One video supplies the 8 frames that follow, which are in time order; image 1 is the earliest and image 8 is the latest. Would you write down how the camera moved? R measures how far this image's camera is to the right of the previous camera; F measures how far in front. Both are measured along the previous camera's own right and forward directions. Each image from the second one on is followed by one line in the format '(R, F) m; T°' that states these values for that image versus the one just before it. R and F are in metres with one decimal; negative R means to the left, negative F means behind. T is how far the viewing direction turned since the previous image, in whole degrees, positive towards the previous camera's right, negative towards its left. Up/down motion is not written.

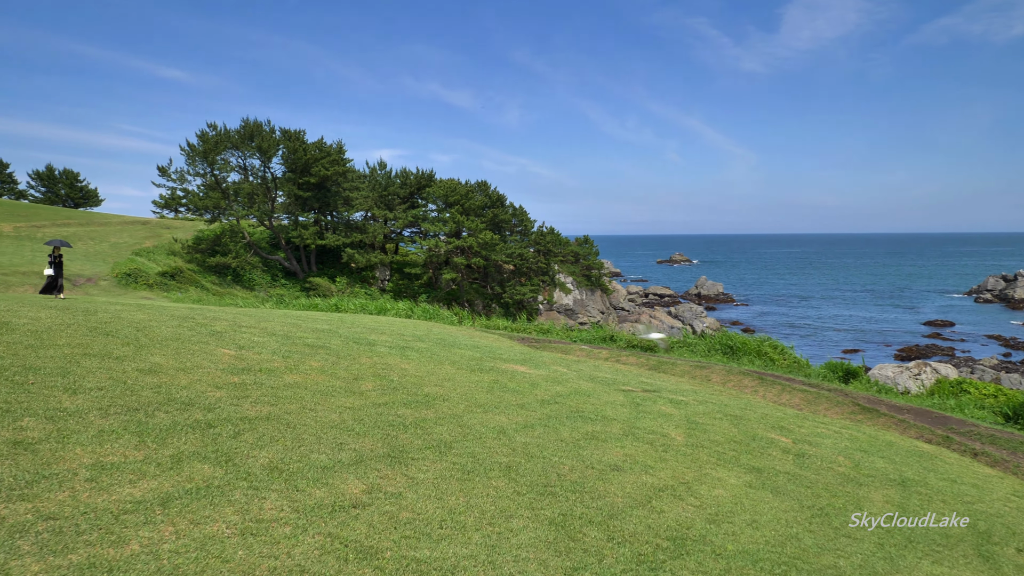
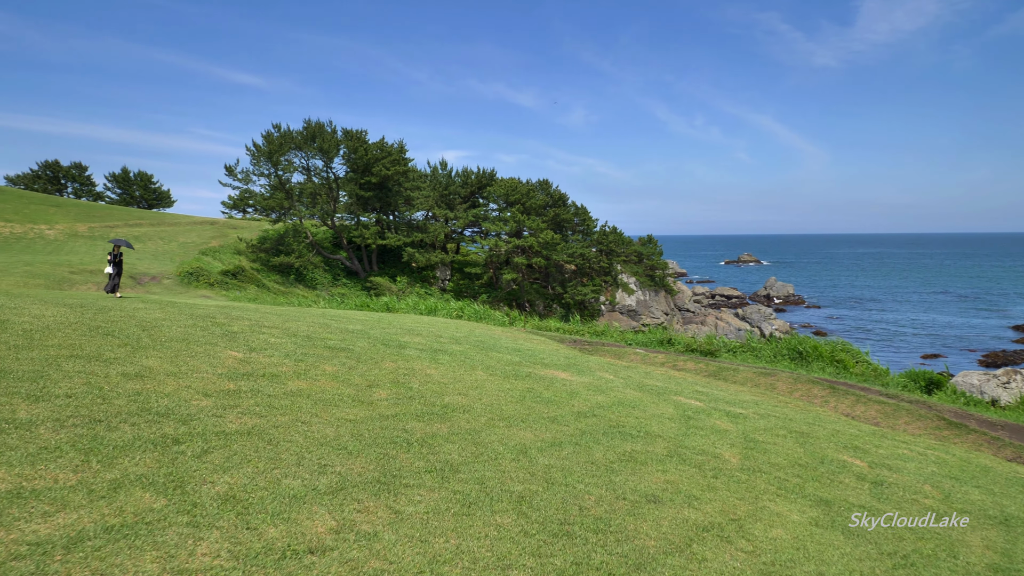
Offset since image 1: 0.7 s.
(+0.3, +1.0) m; -5°
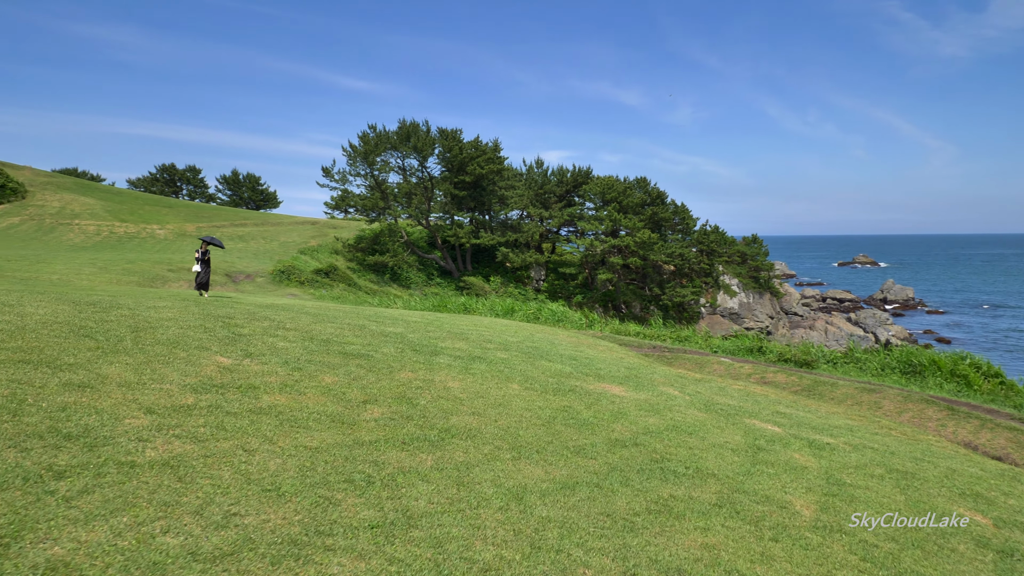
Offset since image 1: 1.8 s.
(+0.7, +1.4) m; -7°
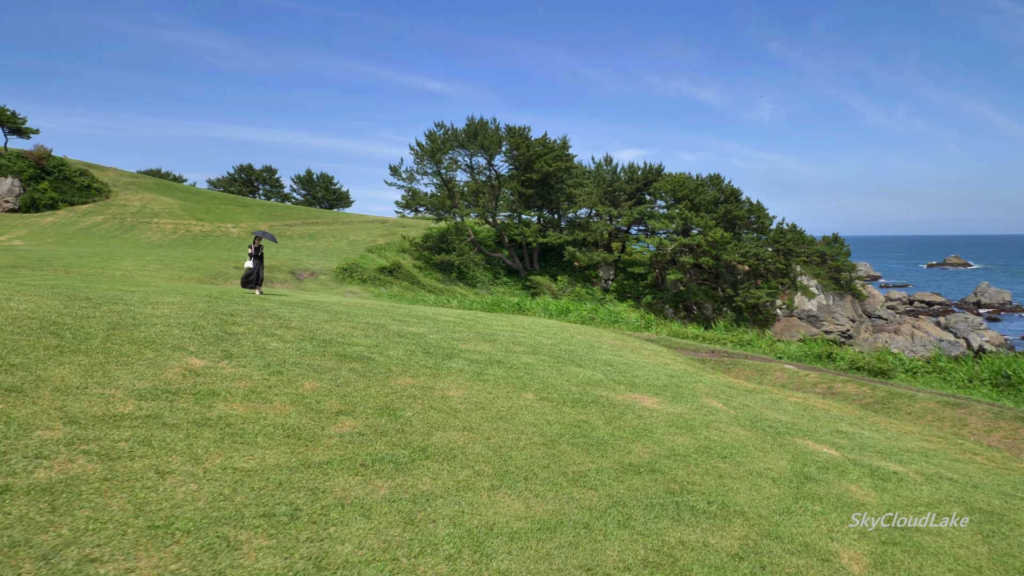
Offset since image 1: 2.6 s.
(+0.6, +1.0) m; -5°
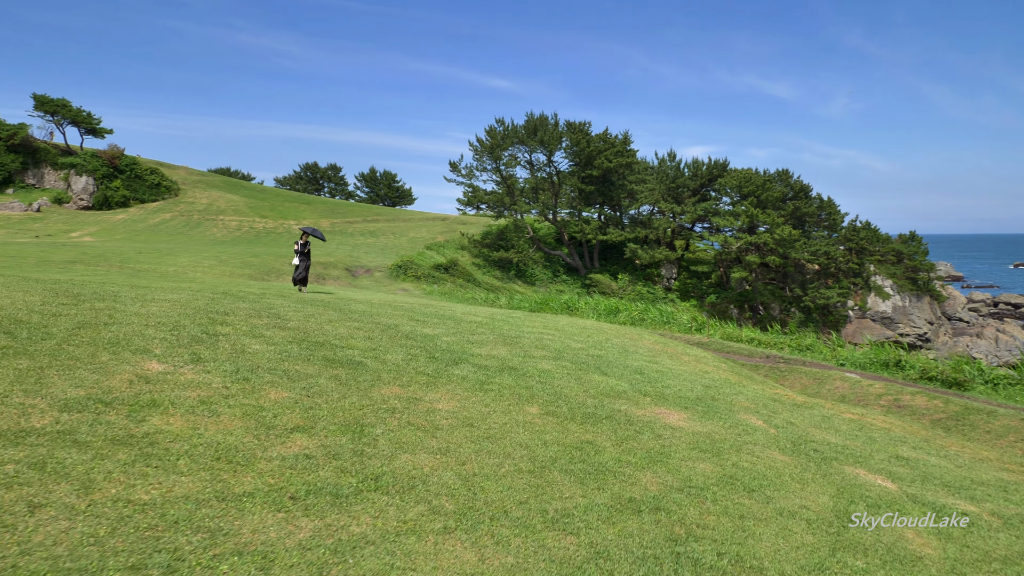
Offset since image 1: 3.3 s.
(+0.5, +0.9) m; -5°
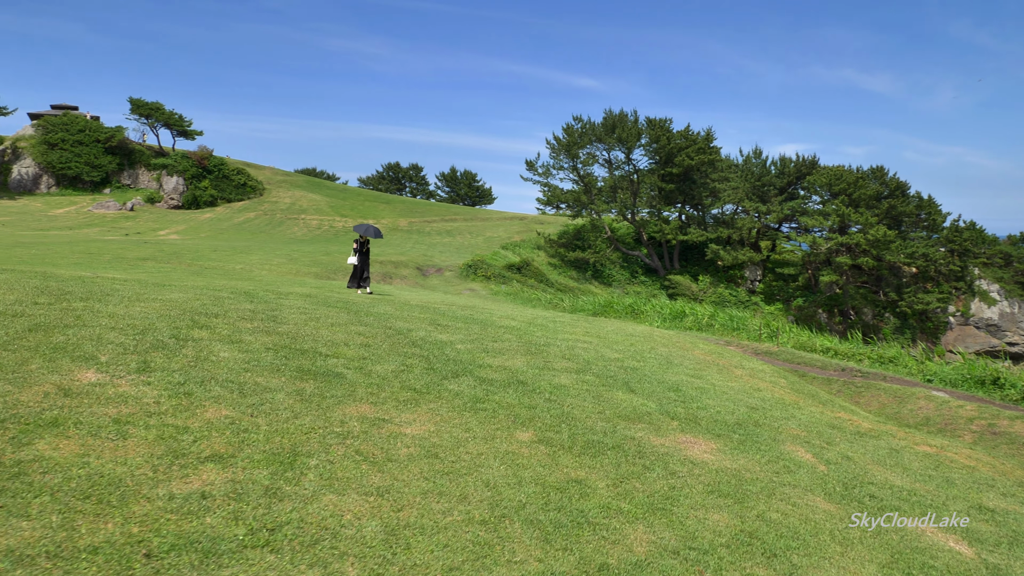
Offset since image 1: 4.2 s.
(+0.7, +1.0) m; -6°
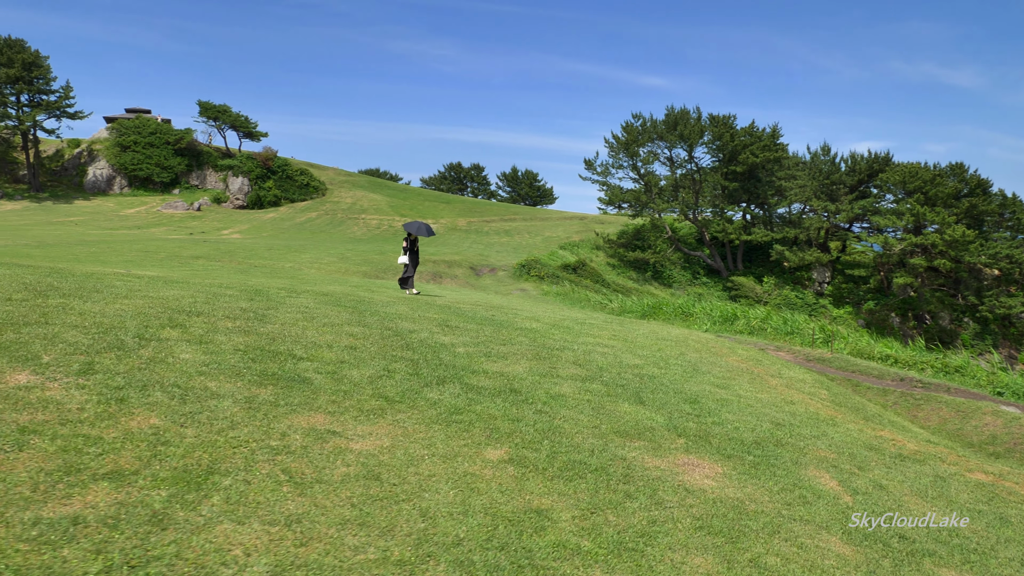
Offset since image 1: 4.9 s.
(+0.6, +0.7) m; -5°
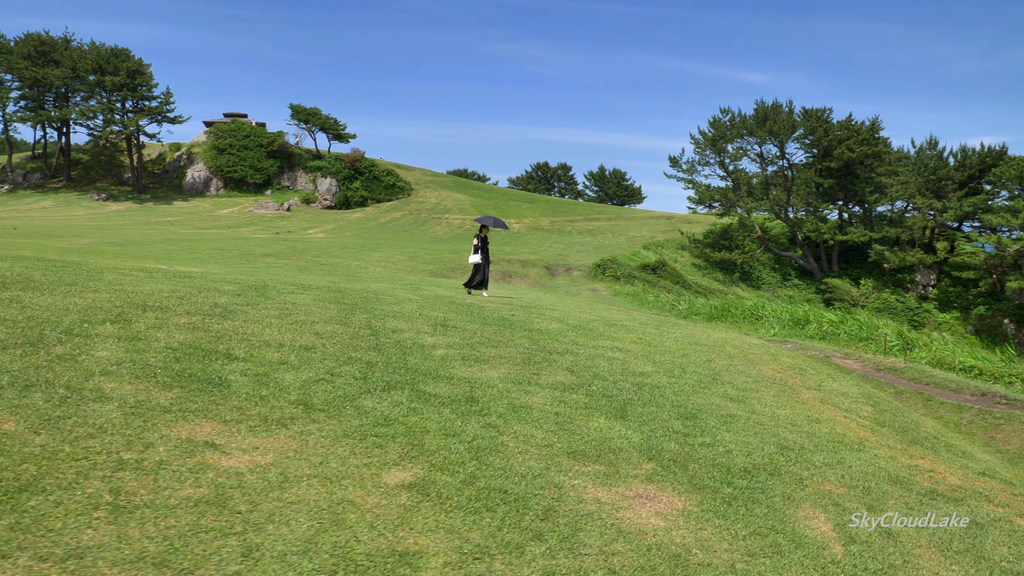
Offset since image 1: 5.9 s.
(+1.0, +0.9) m; -7°
